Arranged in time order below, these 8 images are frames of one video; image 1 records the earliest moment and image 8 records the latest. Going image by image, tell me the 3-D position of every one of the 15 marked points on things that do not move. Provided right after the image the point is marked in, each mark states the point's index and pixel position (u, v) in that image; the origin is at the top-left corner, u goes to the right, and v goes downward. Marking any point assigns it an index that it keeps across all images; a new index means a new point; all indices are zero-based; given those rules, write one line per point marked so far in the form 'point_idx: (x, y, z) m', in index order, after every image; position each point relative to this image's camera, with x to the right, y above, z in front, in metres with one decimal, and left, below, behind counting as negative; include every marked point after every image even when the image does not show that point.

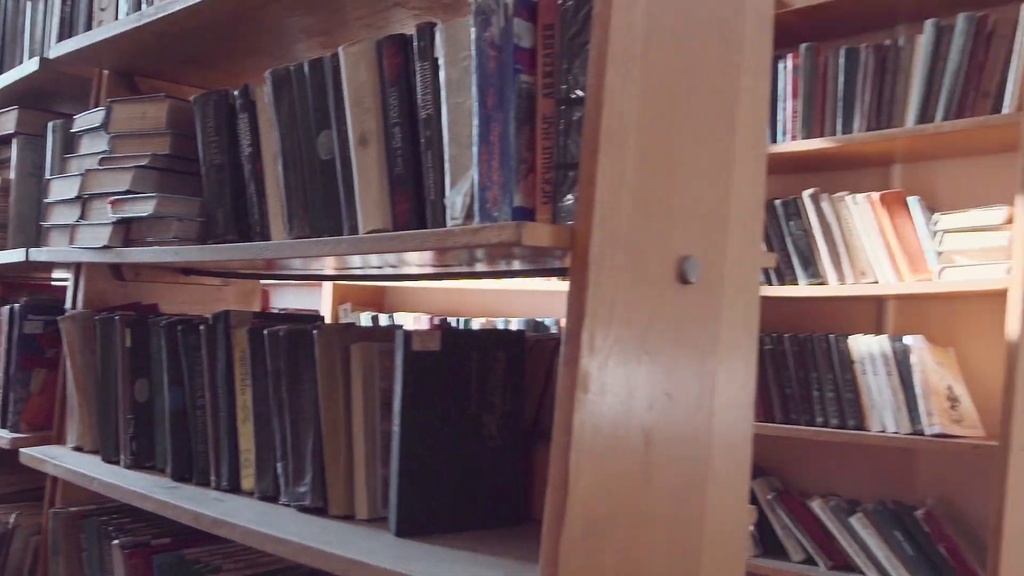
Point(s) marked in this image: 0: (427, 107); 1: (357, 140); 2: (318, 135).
0: (-0.1, +0.2, +0.9) m
1: (-0.1, +0.1, +0.9) m
2: (-0.2, +0.2, +1.0) m
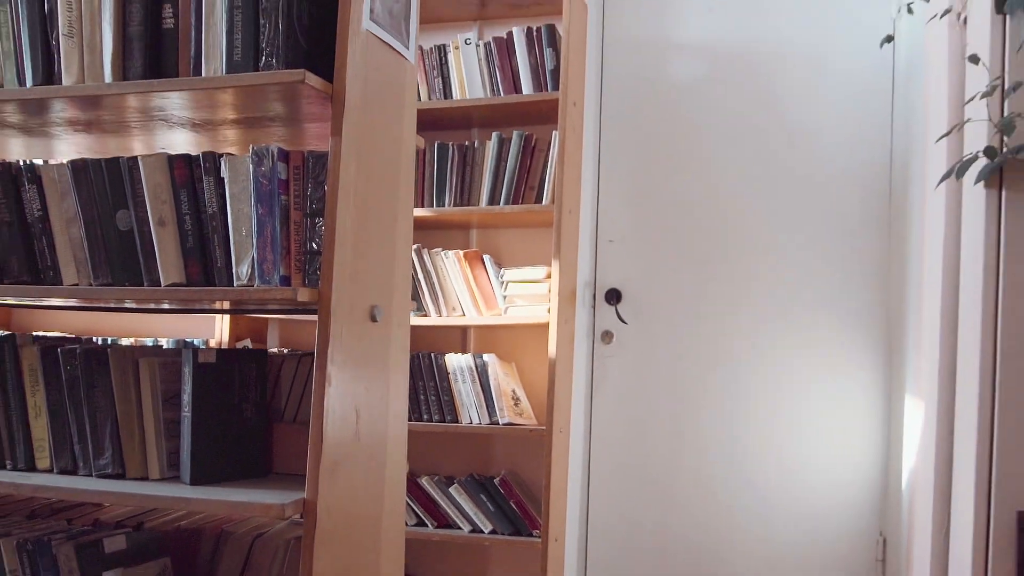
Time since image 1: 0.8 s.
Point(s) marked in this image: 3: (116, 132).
0: (-0.4, +0.1, +1.3) m
1: (-0.5, +0.1, +1.4) m
2: (-0.6, +0.1, +1.4) m
3: (-0.7, +0.3, +1.6) m
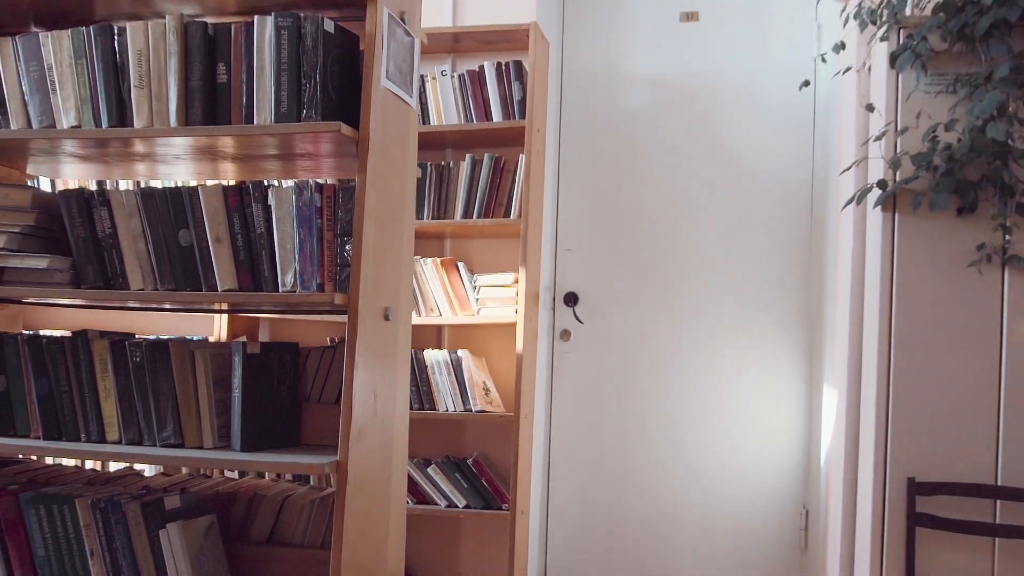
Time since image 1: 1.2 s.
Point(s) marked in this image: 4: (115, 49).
0: (-0.4, +0.1, +1.7) m
1: (-0.5, +0.1, +1.7) m
2: (-0.6, +0.1, +1.7) m
3: (-0.7, +0.3, +1.9) m
4: (-0.7, +0.4, +1.7) m
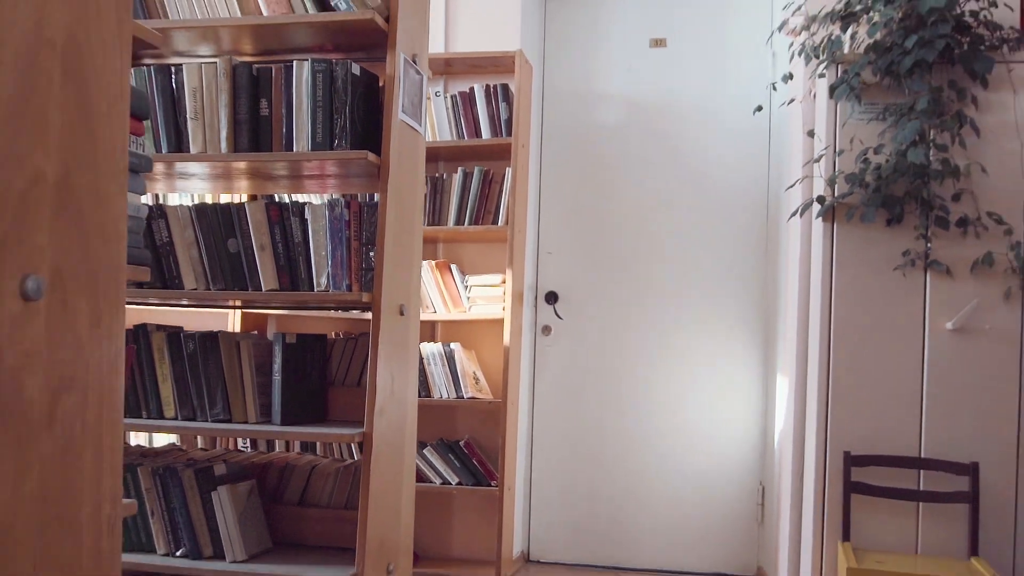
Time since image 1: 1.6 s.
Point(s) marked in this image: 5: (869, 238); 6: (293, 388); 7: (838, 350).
0: (-0.5, +0.1, +2.0) m
1: (-0.5, +0.1, +2.0) m
2: (-0.6, +0.1, +2.0) m
3: (-0.7, +0.3, +2.2) m
4: (-0.7, +0.4, +2.0) m
5: (+1.0, +0.1, +2.6) m
6: (-0.5, -0.2, +2.0) m
7: (+0.9, -0.2, +2.6) m
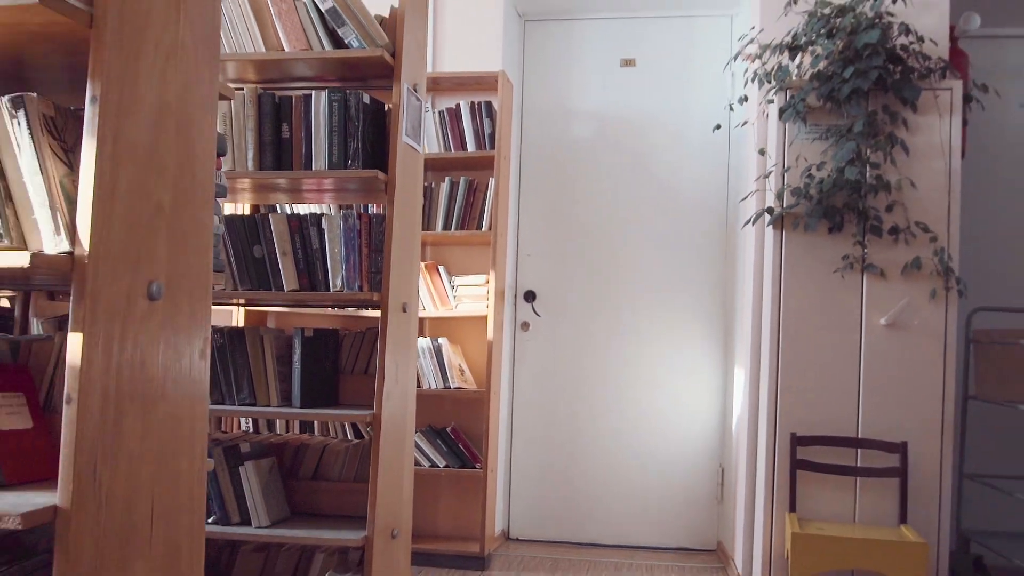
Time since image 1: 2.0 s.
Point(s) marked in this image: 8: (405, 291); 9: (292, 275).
0: (-0.5, +0.1, +2.3) m
1: (-0.6, +0.1, +2.3) m
2: (-0.6, +0.1, +2.3) m
3: (-0.7, +0.3, +2.5) m
4: (-0.8, +0.4, +2.3) m
5: (+0.9, +0.1, +2.9) m
6: (-0.5, -0.2, +2.3) m
7: (+0.9, -0.2, +2.9) m
8: (-0.3, 0.0, +2.4) m
9: (-0.5, 0.0, +2.3) m
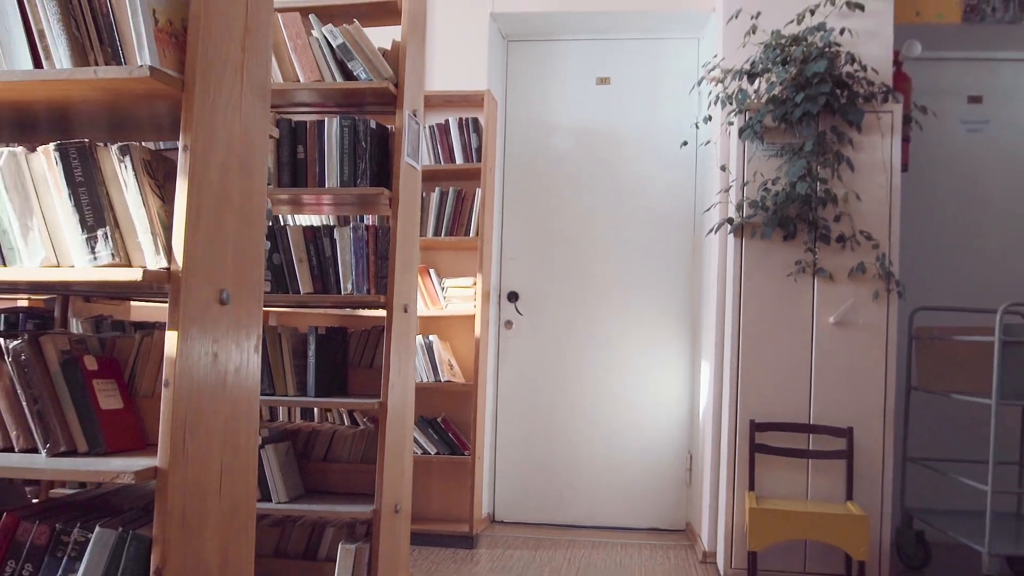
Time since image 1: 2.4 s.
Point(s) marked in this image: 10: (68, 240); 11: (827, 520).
0: (-0.5, +0.1, +2.6) m
1: (-0.6, +0.1, +2.6) m
2: (-0.7, +0.1, +2.6) m
3: (-0.8, +0.2, +2.8) m
4: (-0.8, +0.4, +2.6) m
5: (+0.9, +0.1, +3.3) m
6: (-0.5, -0.2, +2.6) m
7: (+0.8, -0.2, +3.3) m
8: (-0.3, 0.0, +2.7) m
9: (-0.6, 0.0, +2.6) m
10: (-0.7, +0.1, +1.4) m
11: (+1.0, -0.7, +3.0) m
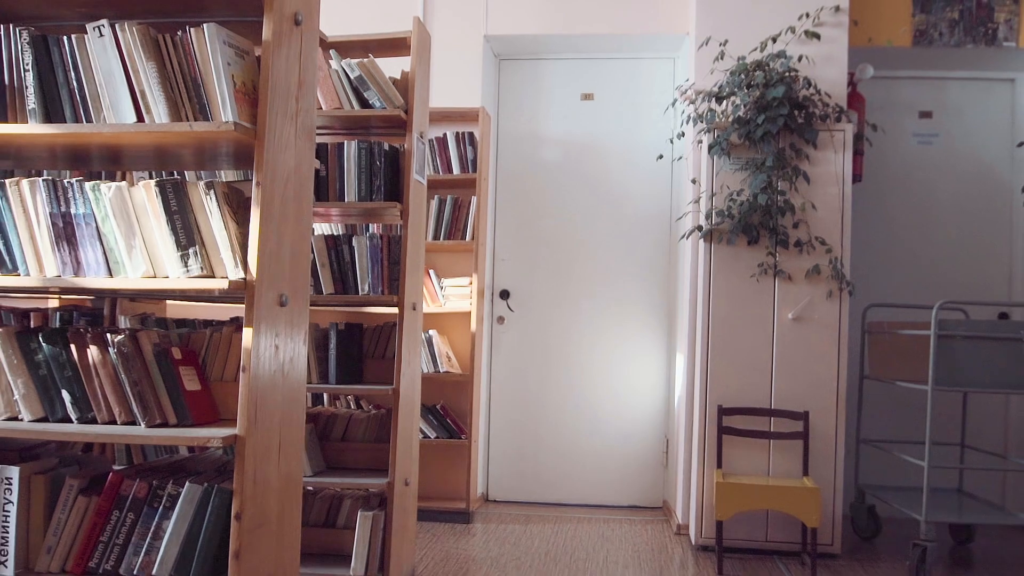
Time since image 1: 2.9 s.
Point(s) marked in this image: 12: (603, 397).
0: (-0.5, +0.1, +3.0) m
1: (-0.6, +0.1, +2.9) m
2: (-0.7, +0.1, +3.0) m
3: (-0.8, +0.2, +3.1) m
4: (-0.8, +0.4, +3.0) m
5: (+0.9, +0.1, +3.7) m
6: (-0.5, -0.2, +3.0) m
7: (+0.8, -0.2, +3.7) m
8: (-0.3, 0.0, +3.1) m
9: (-0.6, 0.0, +2.9) m
10: (-0.7, +0.1, +1.8) m
11: (+1.0, -0.7, +3.4) m
12: (+0.4, -0.5, +4.5) m
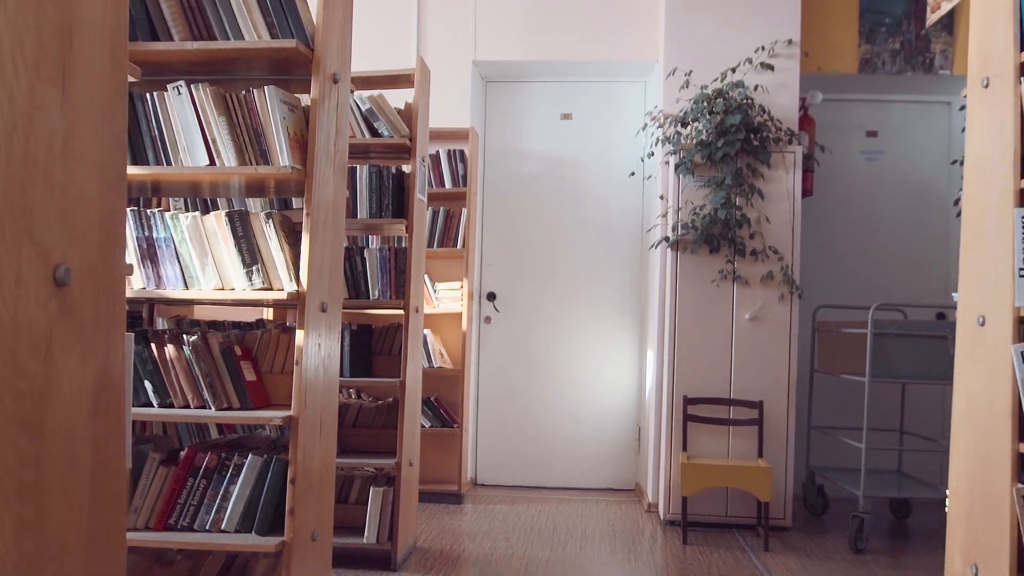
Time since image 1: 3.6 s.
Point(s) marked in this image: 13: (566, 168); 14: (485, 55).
0: (-0.5, +0.1, +3.4) m
1: (-0.6, 0.0, +3.4) m
2: (-0.7, +0.1, +3.4) m
3: (-0.8, +0.2, +3.6) m
4: (-0.8, +0.4, +3.4) m
5: (+0.8, +0.1, +4.1) m
6: (-0.6, -0.2, +3.4) m
7: (+0.7, -0.2, +4.1) m
8: (-0.4, 0.0, +3.5) m
9: (-0.6, 0.0, +3.4) m
10: (-0.7, 0.0, +2.2) m
11: (+0.9, -0.8, +3.9) m
12: (+0.4, -0.5, +4.9) m
13: (+0.3, +0.6, +5.0) m
14: (-0.1, +1.2, +4.8) m
